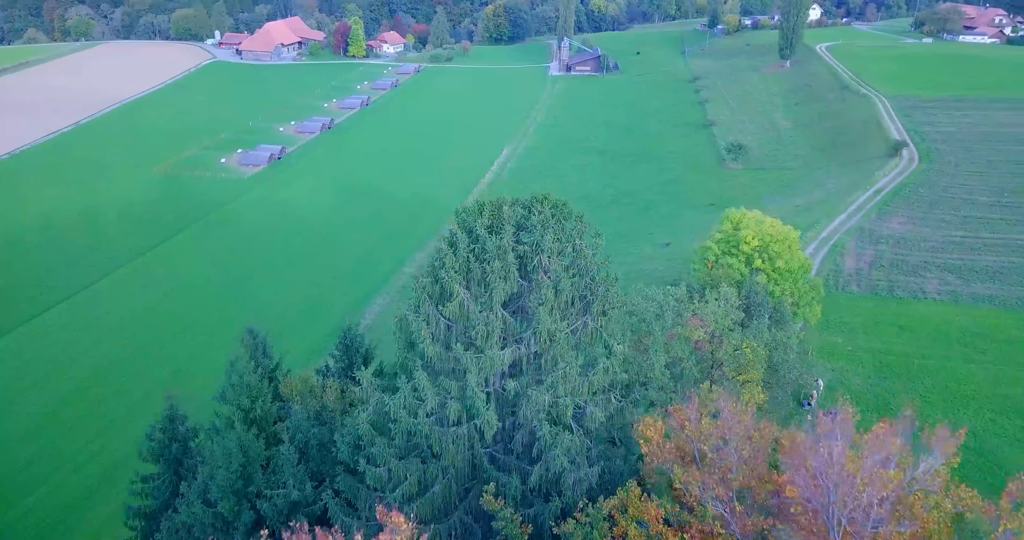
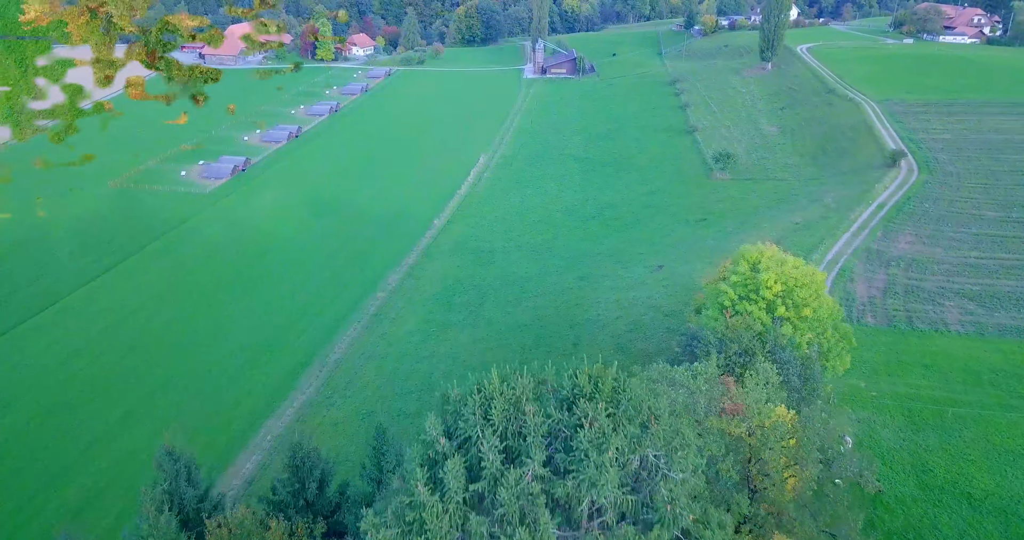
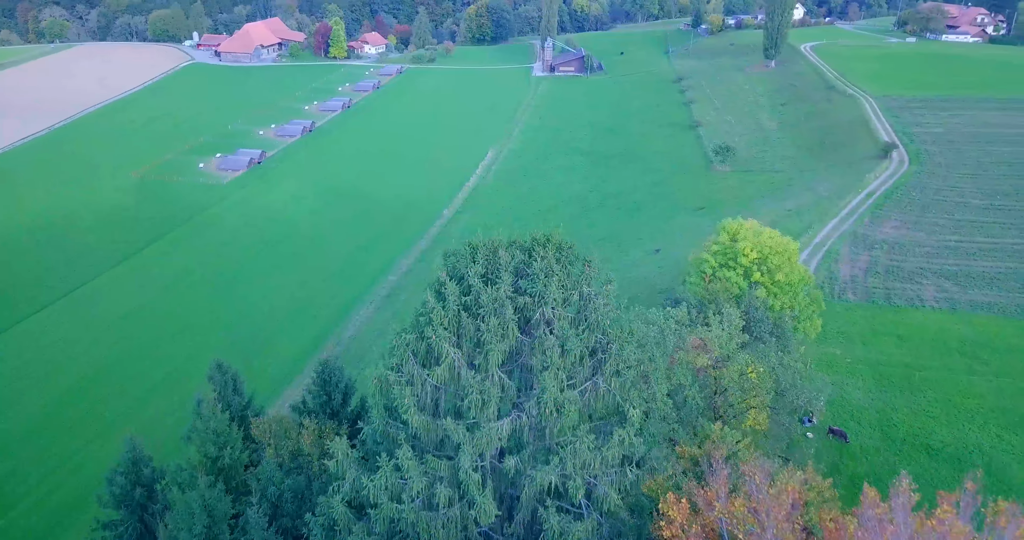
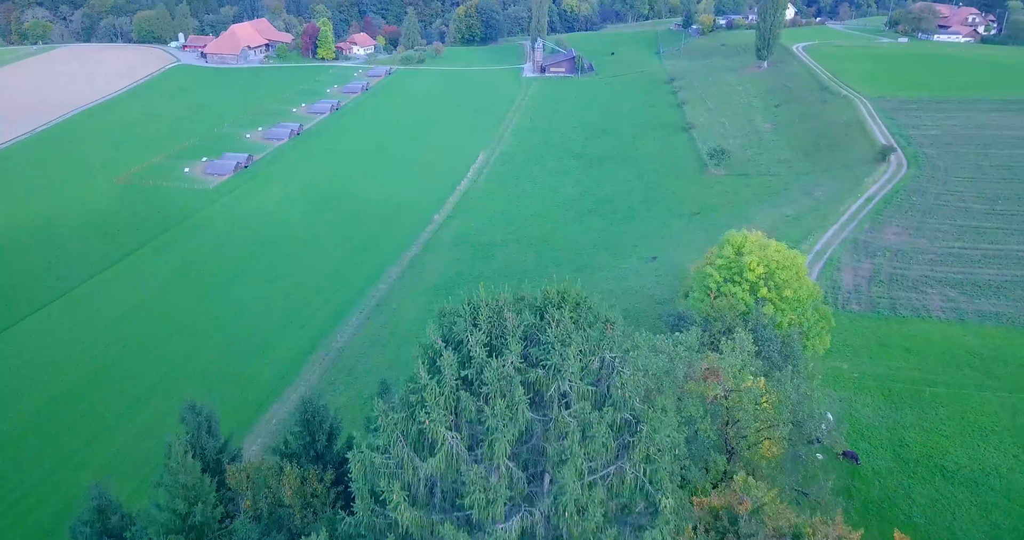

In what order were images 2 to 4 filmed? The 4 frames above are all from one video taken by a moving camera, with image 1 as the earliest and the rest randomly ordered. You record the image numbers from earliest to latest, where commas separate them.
3, 4, 2
